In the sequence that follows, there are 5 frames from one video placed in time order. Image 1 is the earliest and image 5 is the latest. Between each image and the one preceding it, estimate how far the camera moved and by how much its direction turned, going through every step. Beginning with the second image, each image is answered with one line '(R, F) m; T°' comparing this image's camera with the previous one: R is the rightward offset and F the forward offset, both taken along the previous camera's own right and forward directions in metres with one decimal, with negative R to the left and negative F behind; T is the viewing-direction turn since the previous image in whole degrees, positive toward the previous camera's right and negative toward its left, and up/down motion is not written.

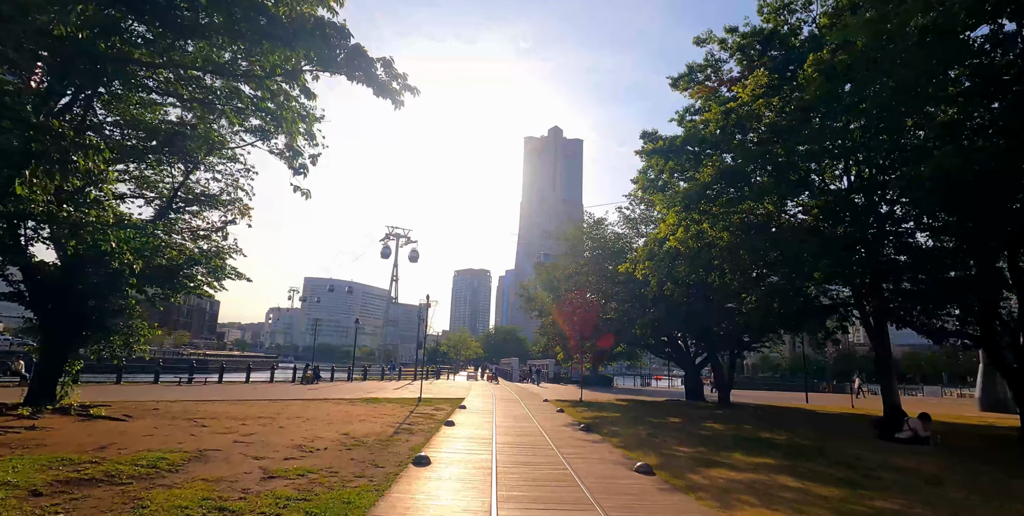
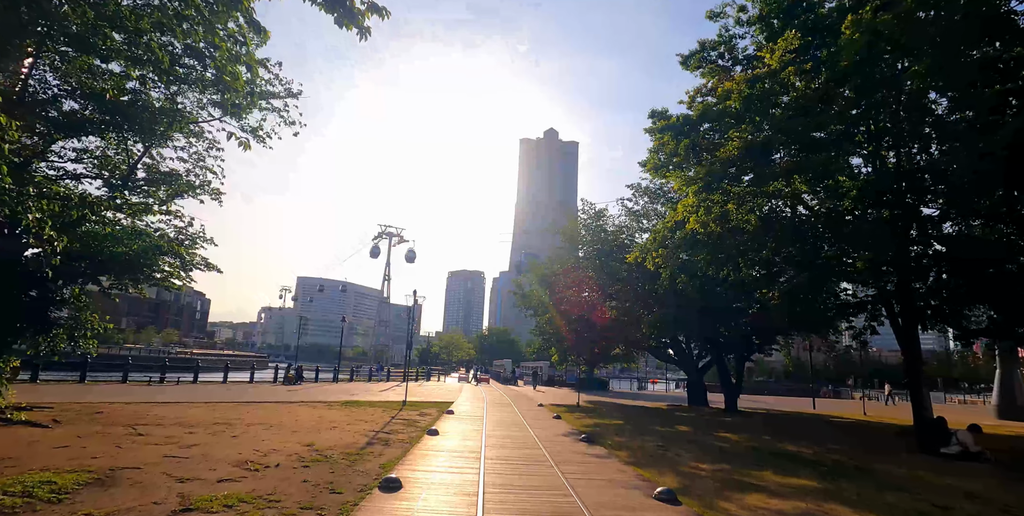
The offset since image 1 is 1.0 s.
(0.0, +1.7) m; +1°
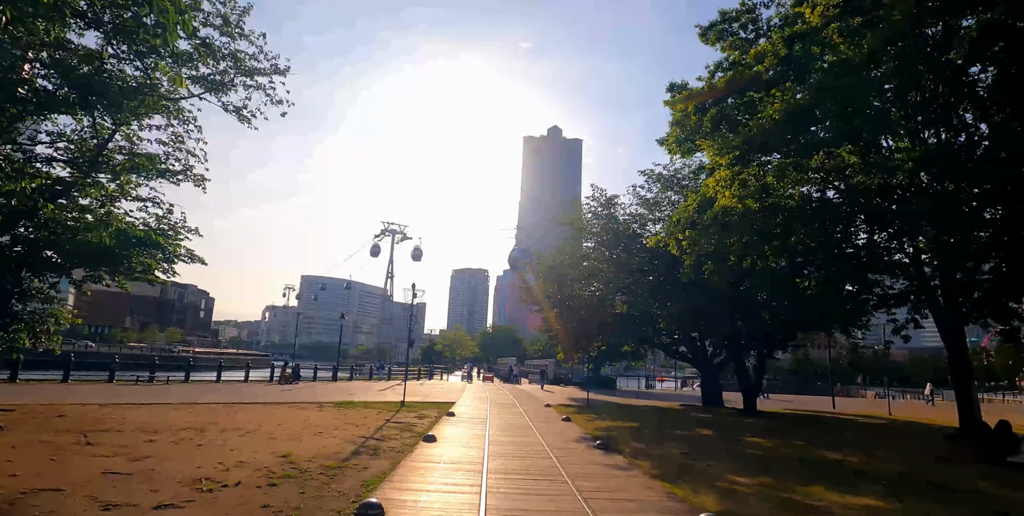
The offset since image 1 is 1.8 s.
(0.0, +1.4) m; 0°
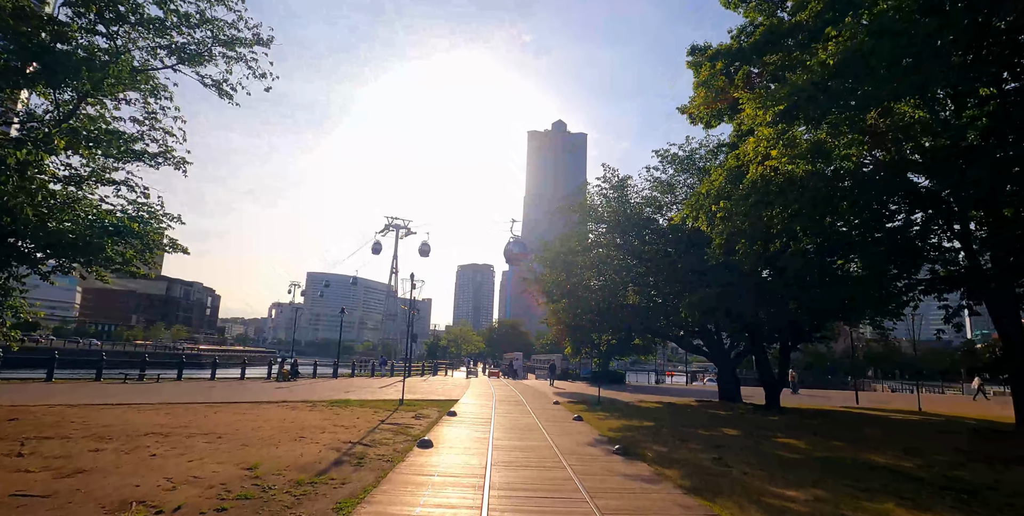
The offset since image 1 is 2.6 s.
(0.0, +1.4) m; -1°
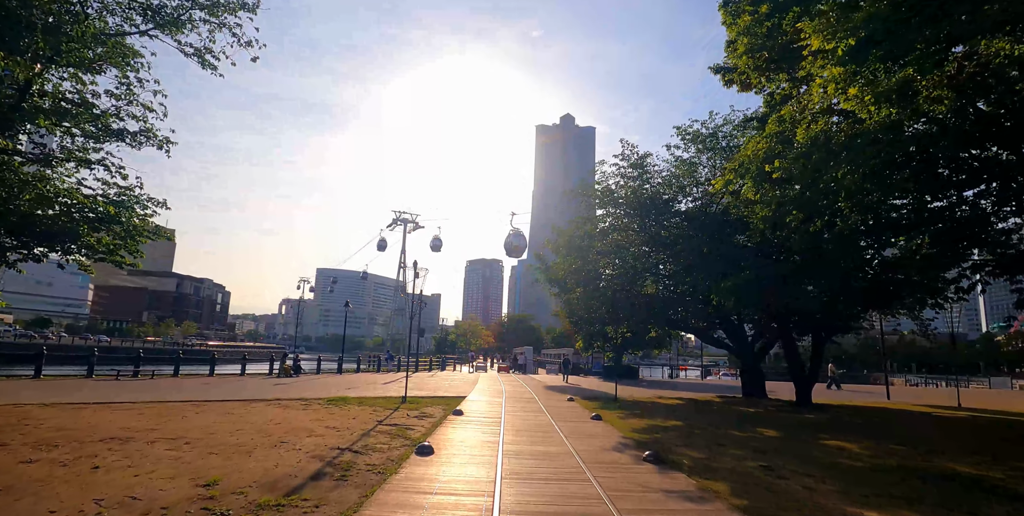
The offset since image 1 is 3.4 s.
(-0.1, +1.4) m; -1°
